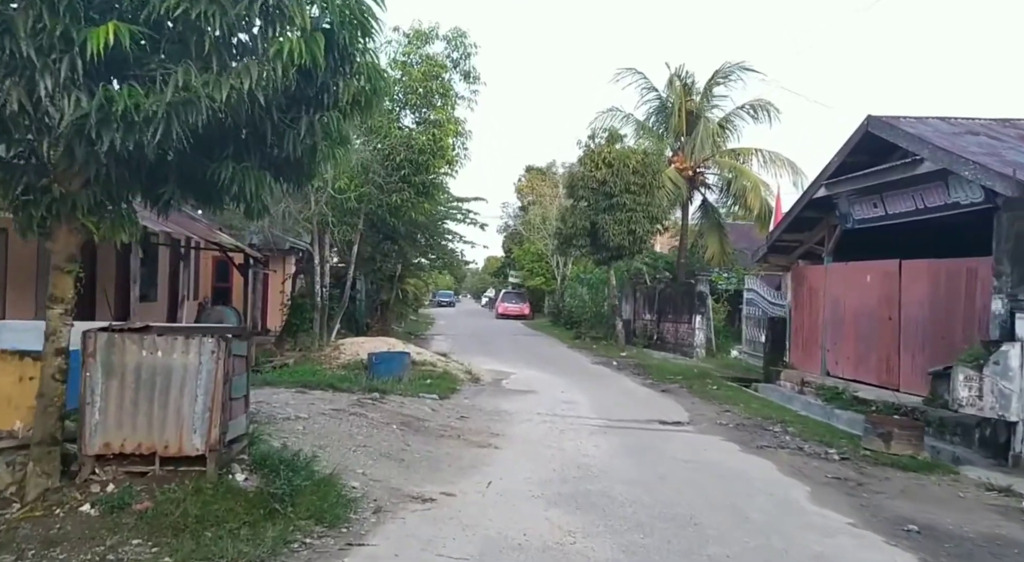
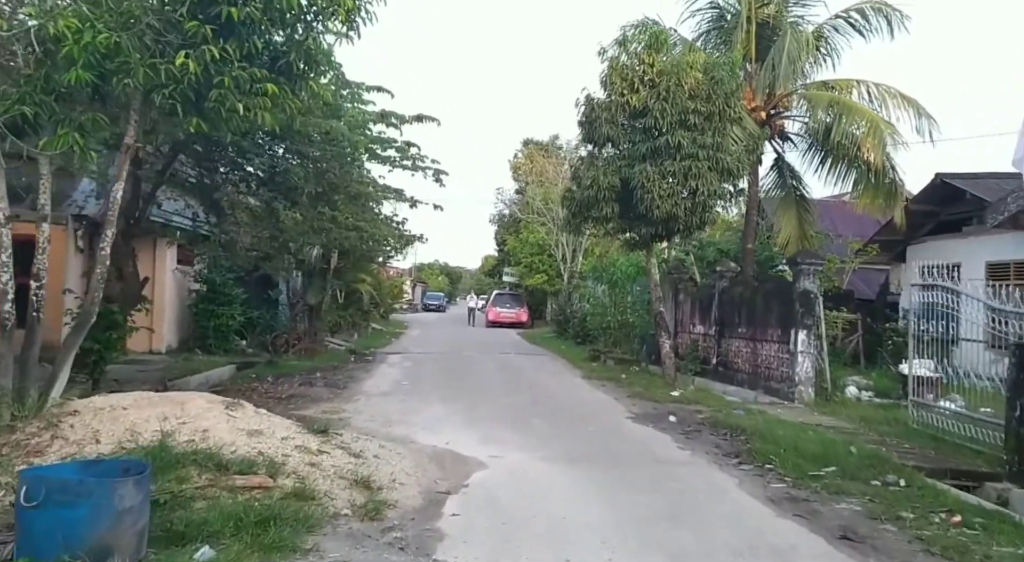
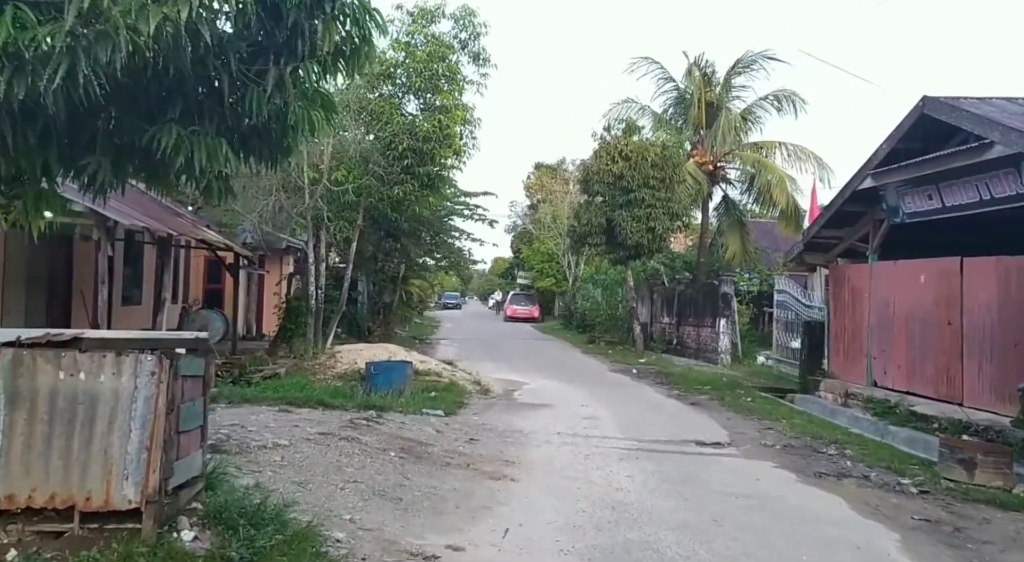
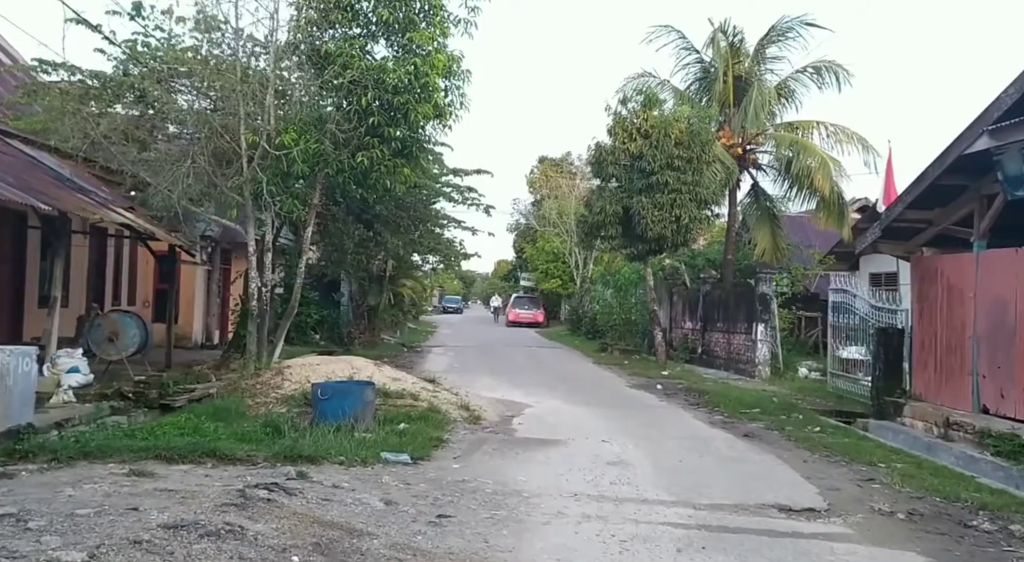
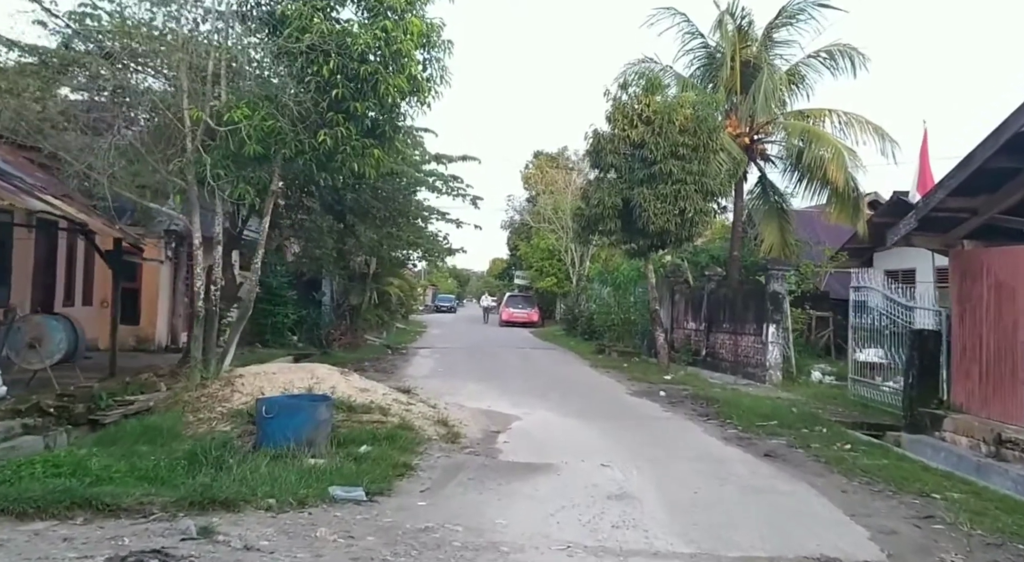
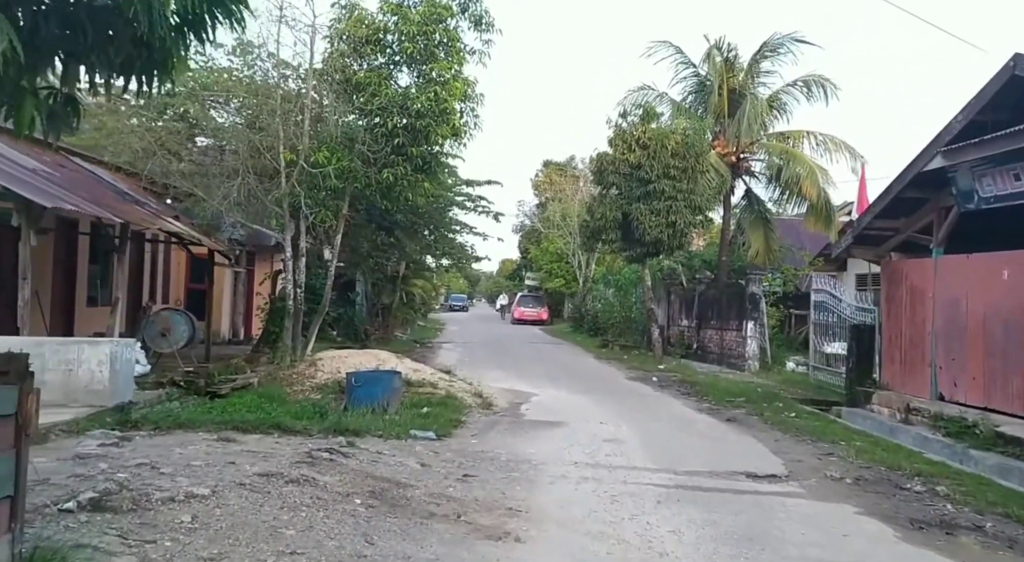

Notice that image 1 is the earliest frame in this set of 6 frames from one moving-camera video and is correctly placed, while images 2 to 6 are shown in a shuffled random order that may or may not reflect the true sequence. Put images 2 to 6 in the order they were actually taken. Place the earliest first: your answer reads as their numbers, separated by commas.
3, 6, 4, 5, 2
